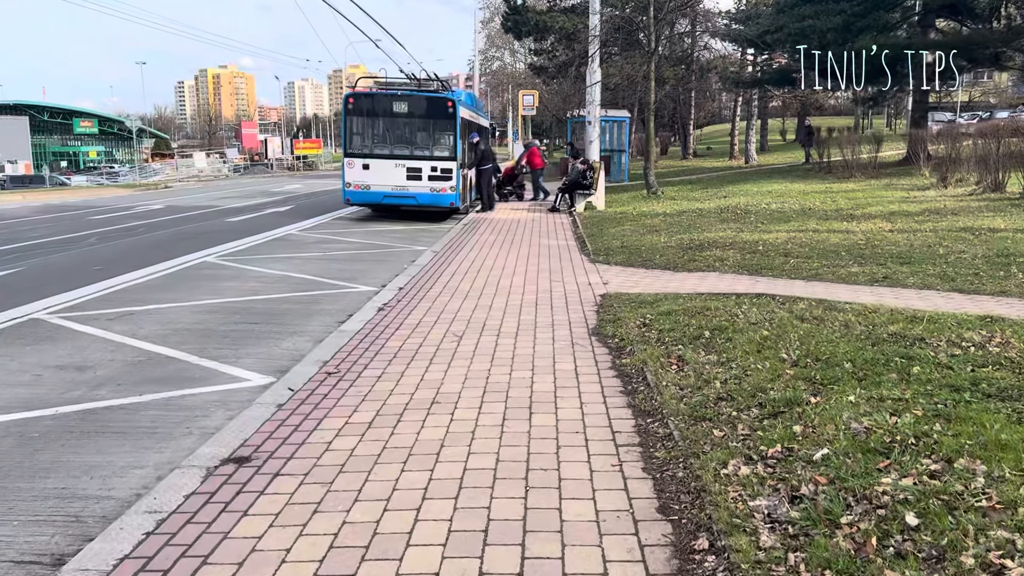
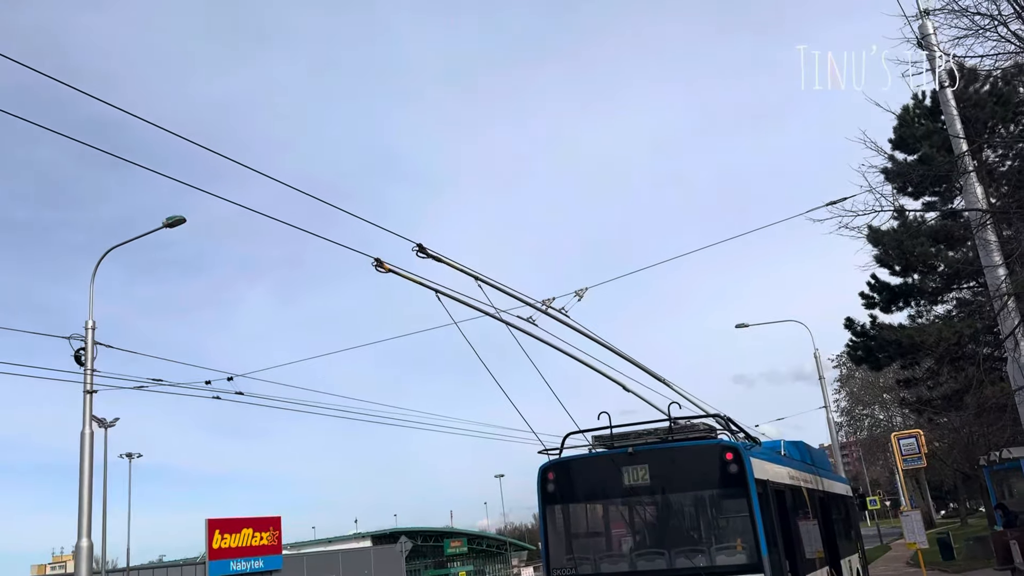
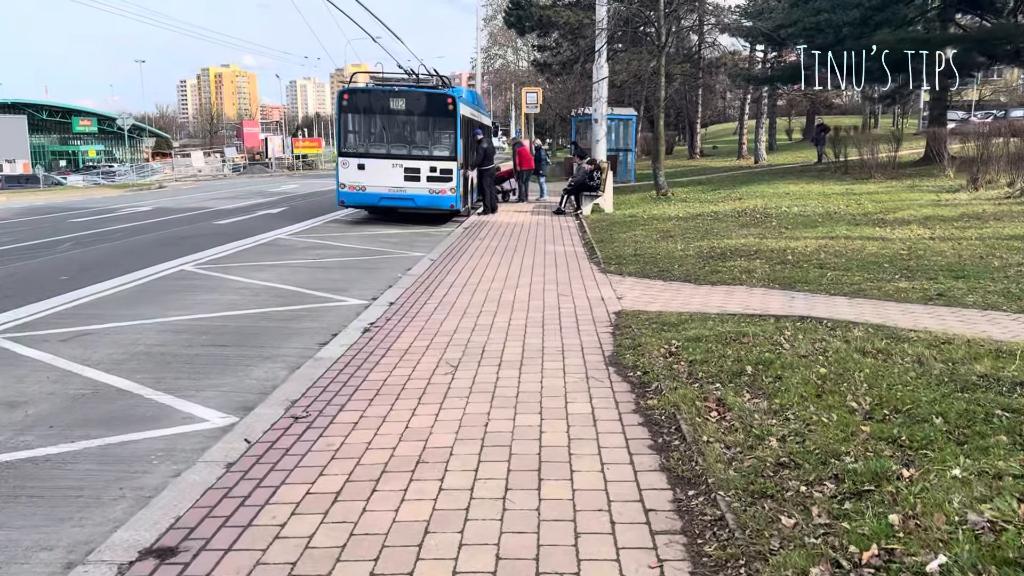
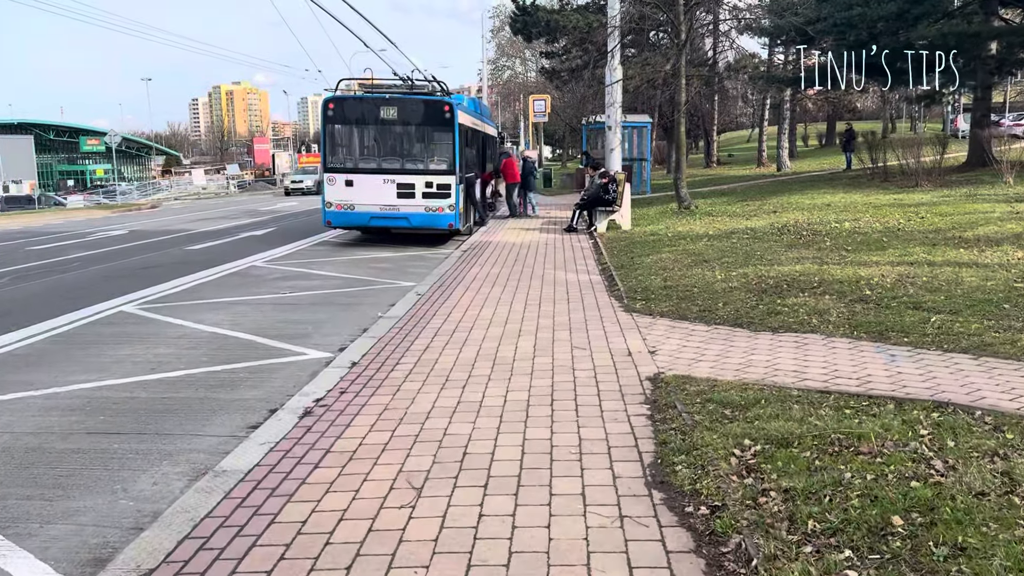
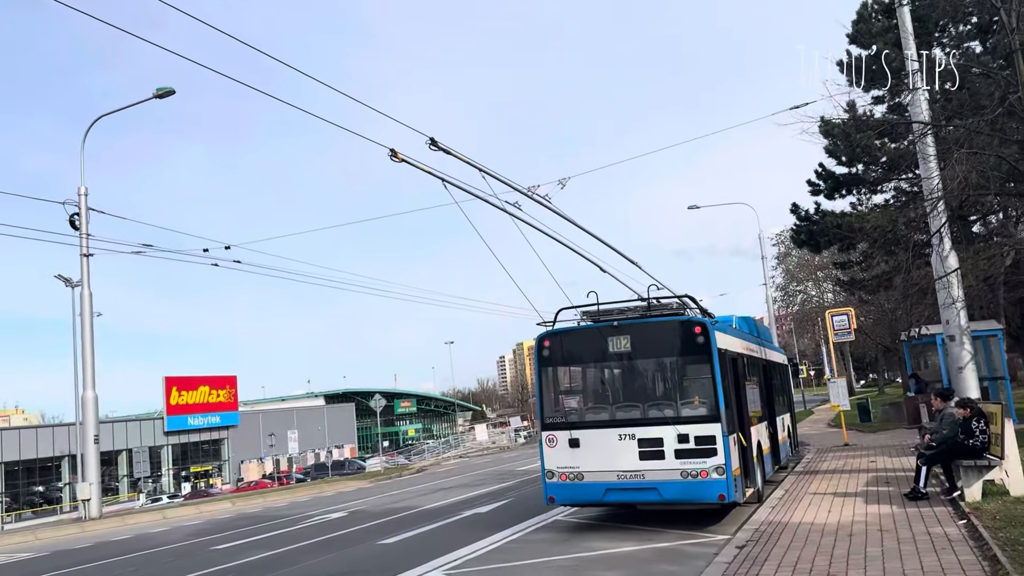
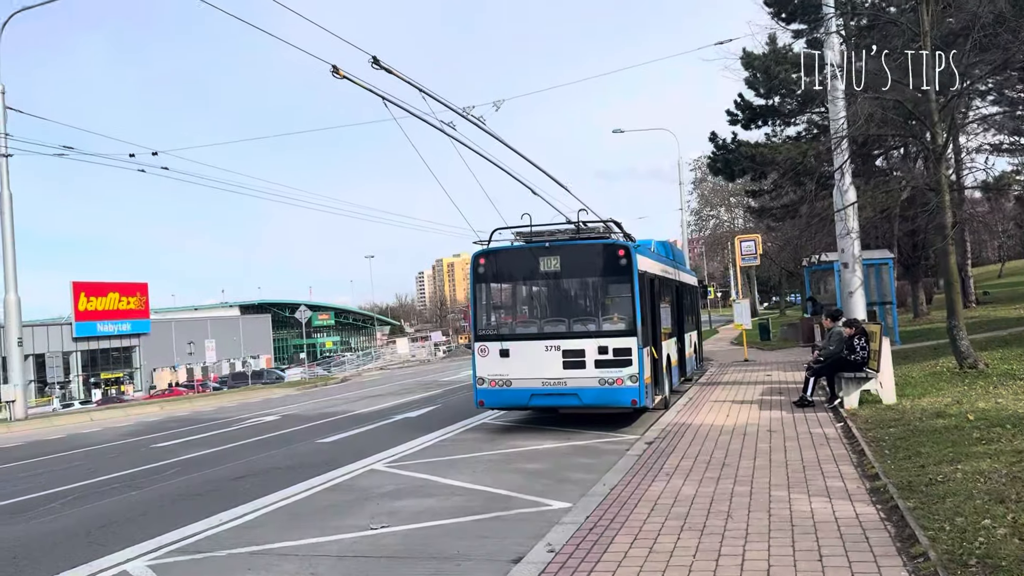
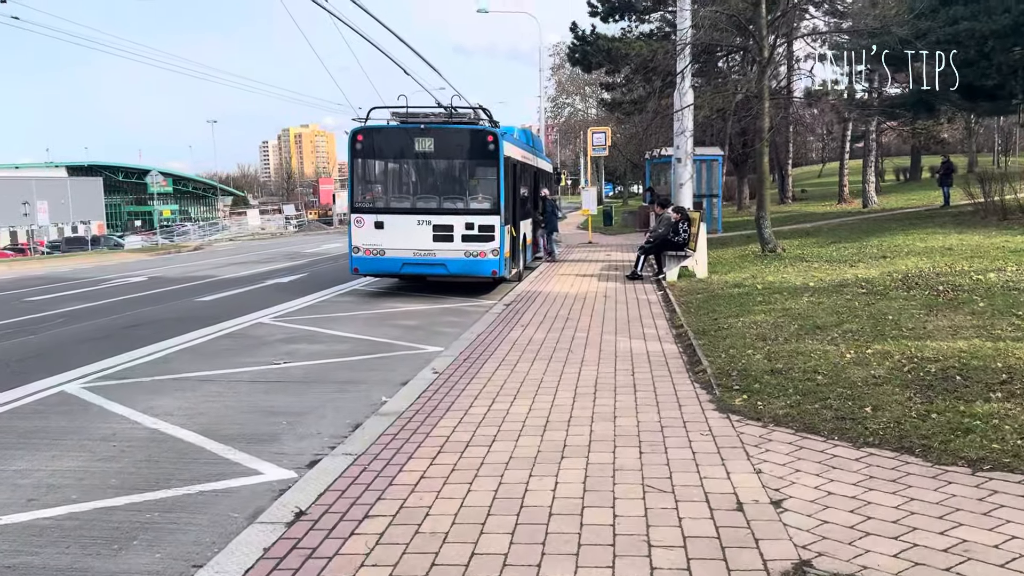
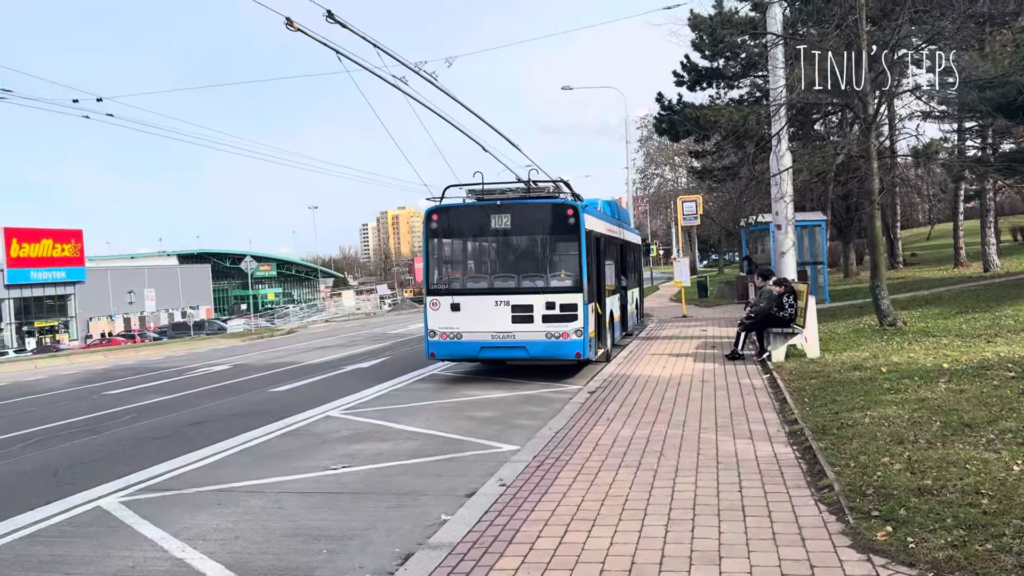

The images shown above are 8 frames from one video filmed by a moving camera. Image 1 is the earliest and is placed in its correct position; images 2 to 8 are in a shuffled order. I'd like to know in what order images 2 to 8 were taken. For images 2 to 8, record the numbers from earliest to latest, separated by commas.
3, 4, 7, 8, 6, 5, 2
